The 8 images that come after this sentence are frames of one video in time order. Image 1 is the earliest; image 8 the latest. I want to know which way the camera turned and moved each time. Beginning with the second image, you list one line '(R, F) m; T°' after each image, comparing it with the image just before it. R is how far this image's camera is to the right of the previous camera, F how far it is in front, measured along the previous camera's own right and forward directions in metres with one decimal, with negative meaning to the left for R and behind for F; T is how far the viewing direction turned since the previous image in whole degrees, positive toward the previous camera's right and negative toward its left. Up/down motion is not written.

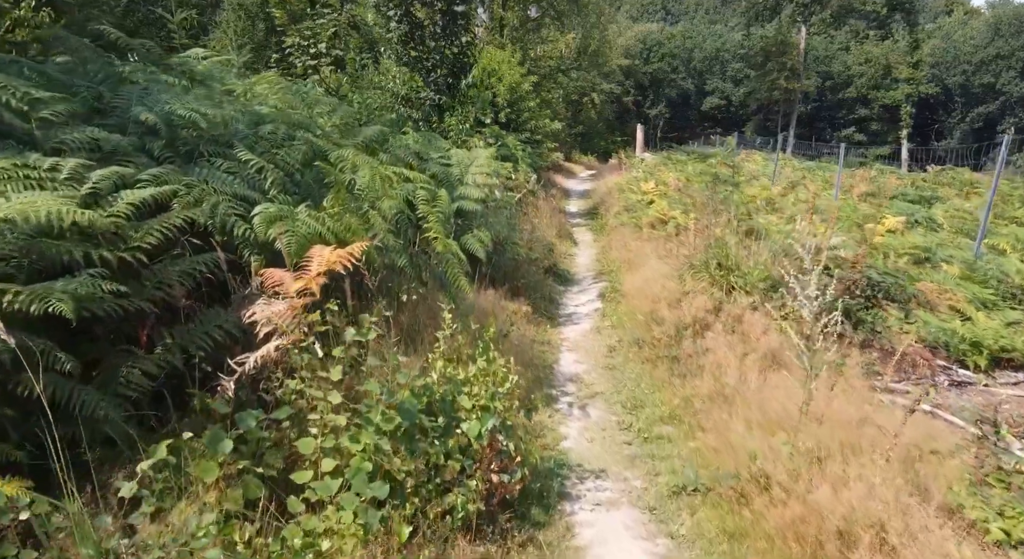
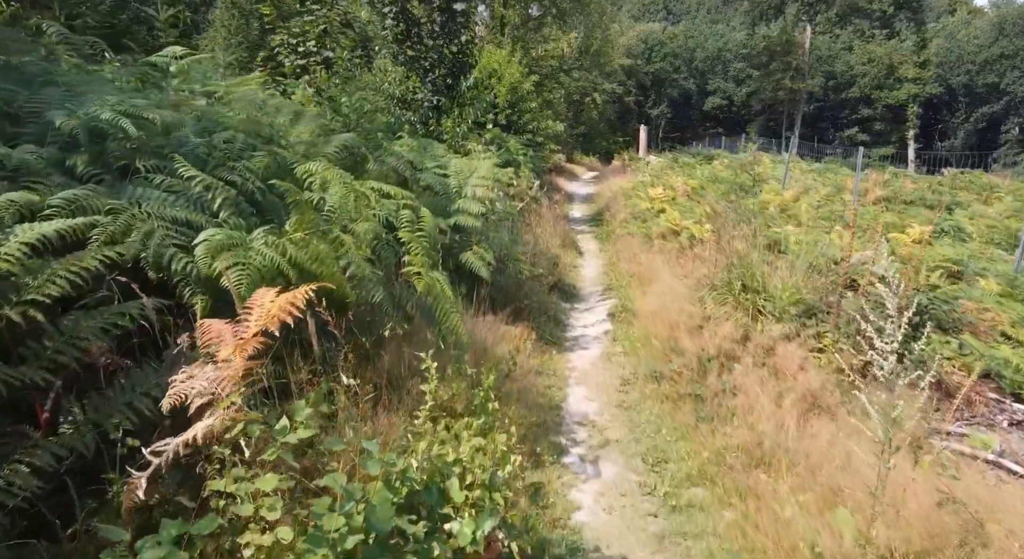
(0.0, +0.6) m; 0°
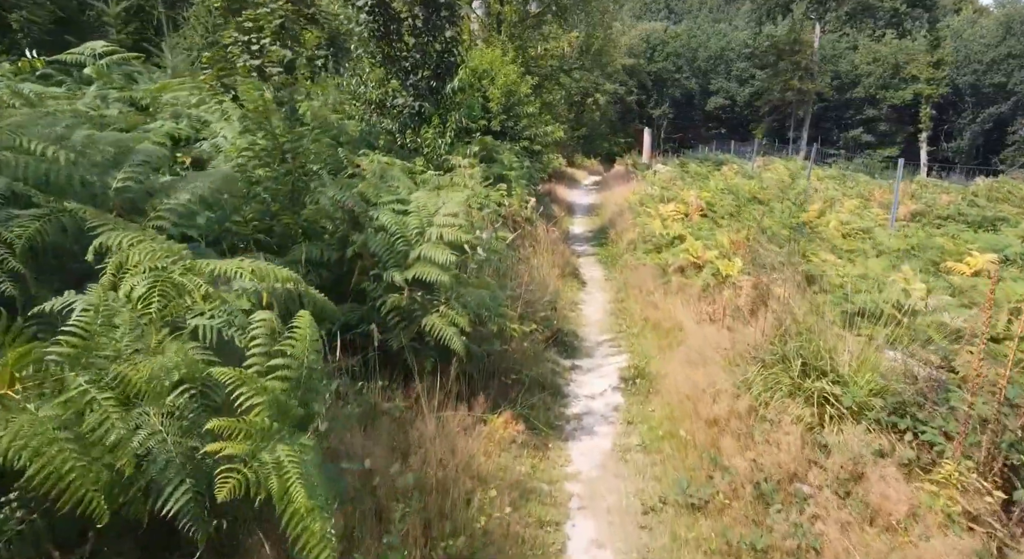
(+0.1, +1.5) m; 0°
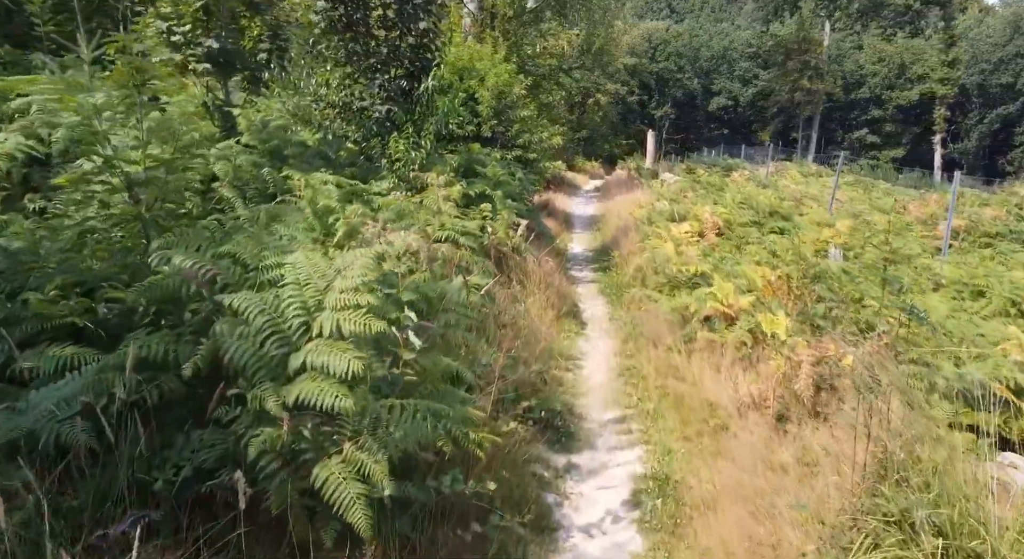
(+0.2, +1.7) m; 0°
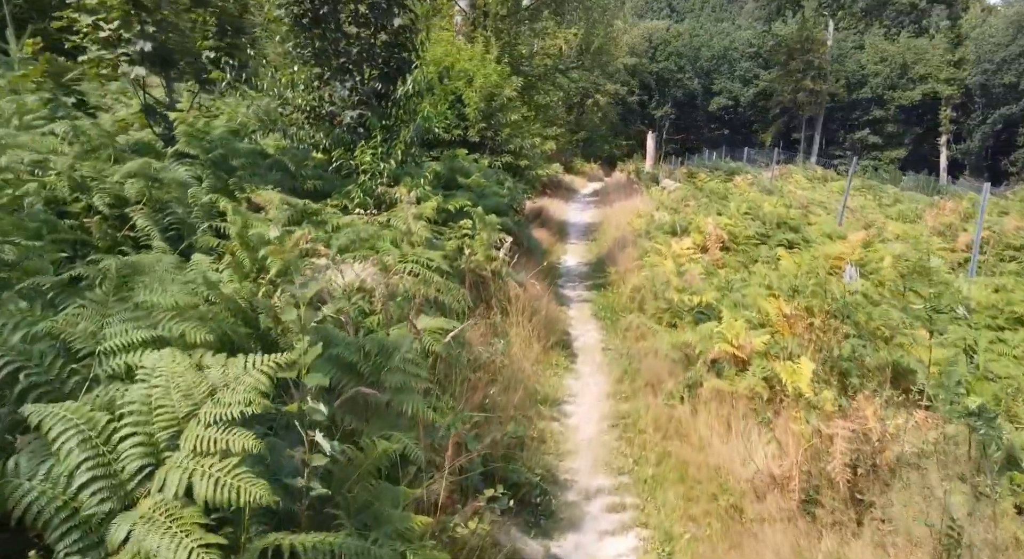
(+0.2, +0.9) m; 0°
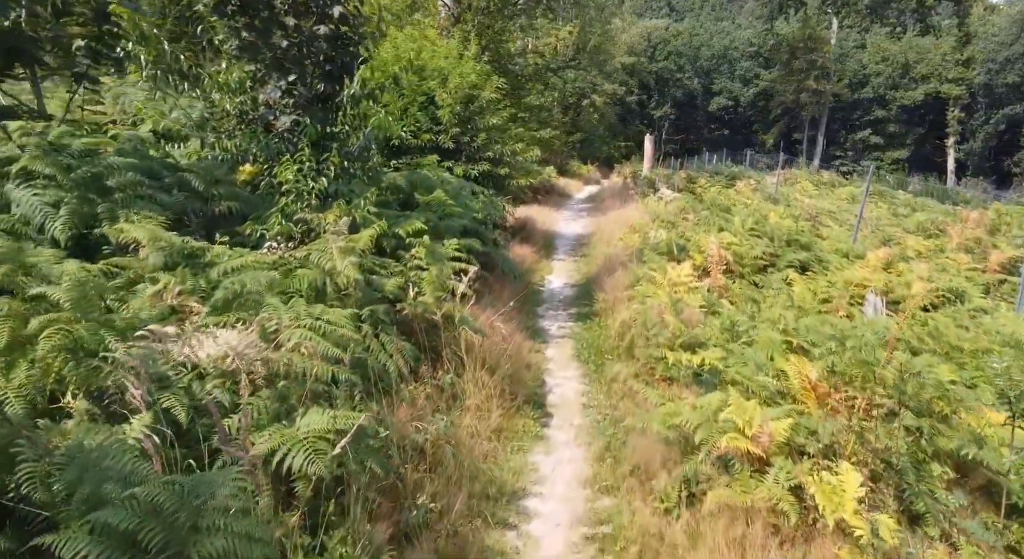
(+0.3, +1.4) m; 0°
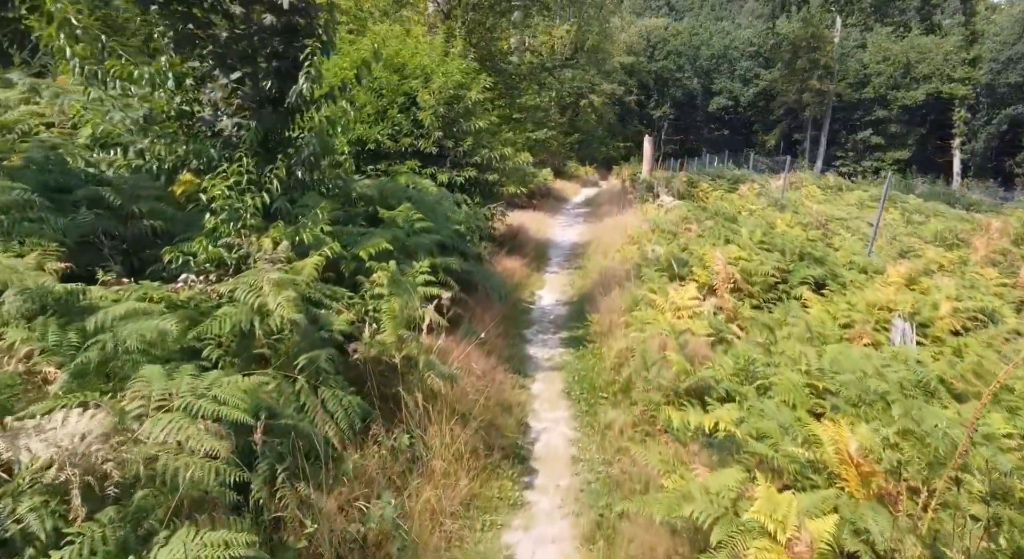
(+0.2, +0.9) m; 0°
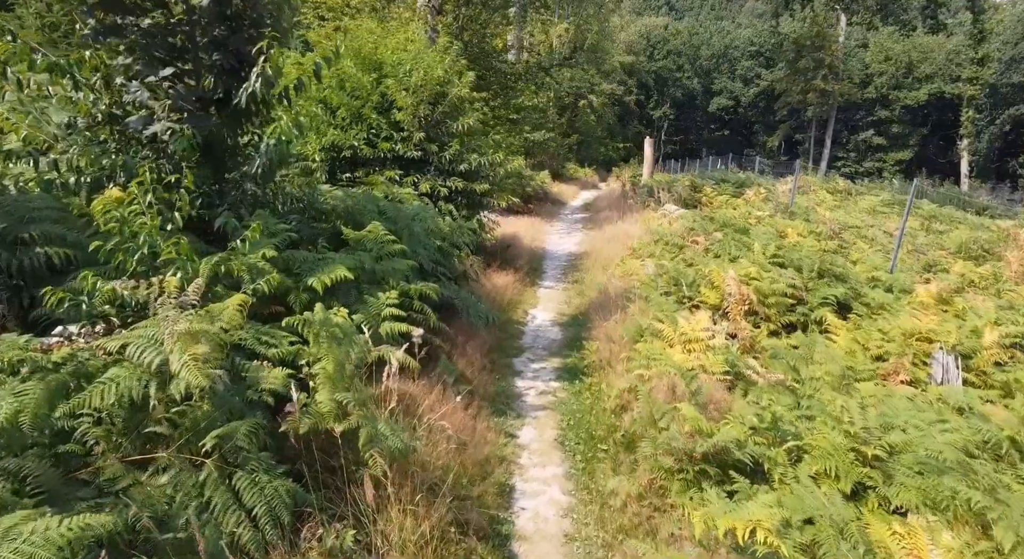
(+0.1, +0.9) m; 0°
